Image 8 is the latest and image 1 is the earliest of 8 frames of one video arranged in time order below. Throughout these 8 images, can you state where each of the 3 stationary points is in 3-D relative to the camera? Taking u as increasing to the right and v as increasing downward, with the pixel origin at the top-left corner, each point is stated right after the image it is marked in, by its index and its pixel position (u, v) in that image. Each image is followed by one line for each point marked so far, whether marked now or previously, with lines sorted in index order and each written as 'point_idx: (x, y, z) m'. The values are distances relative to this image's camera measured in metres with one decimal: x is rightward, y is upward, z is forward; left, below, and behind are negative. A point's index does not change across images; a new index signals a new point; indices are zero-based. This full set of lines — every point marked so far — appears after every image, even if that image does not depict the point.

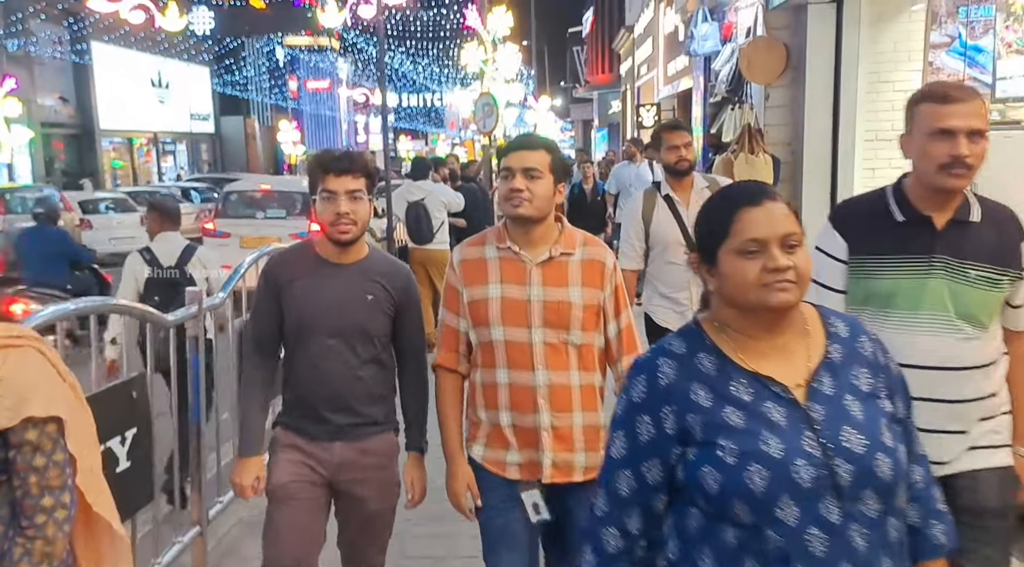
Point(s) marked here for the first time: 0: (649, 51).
0: (+3.0, +4.9, +19.9) m
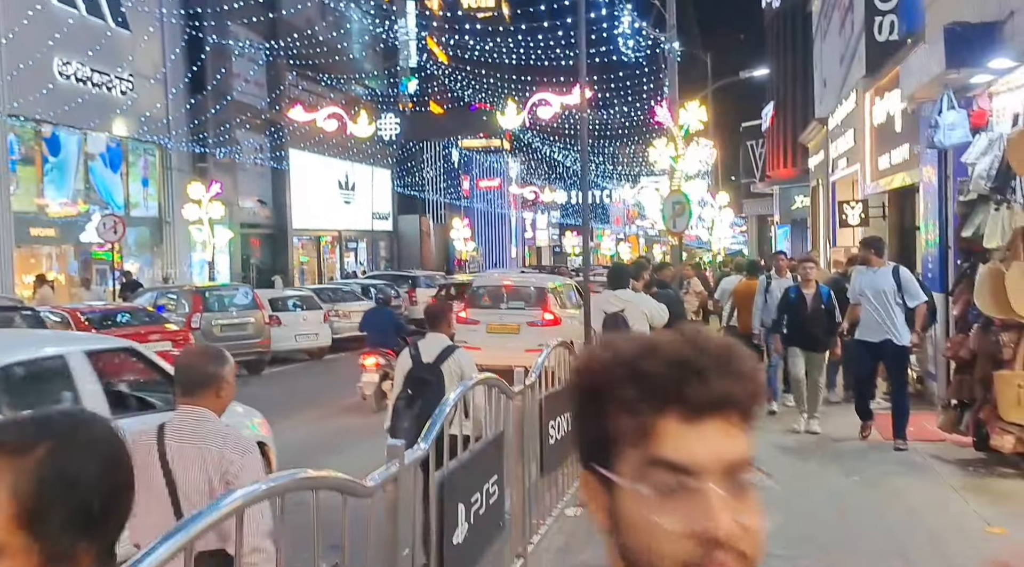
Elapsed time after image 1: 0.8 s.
0: (+6.8, +2.8, +18.6) m
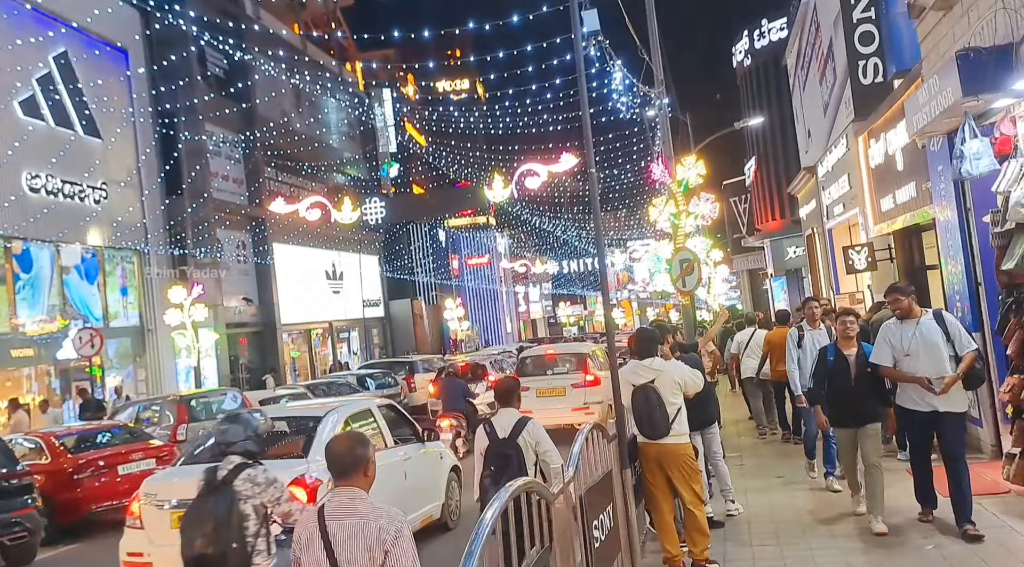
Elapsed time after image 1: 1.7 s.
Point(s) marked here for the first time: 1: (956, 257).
0: (+6.5, +1.9, +18.2) m
1: (+4.8, +0.3, +10.0) m
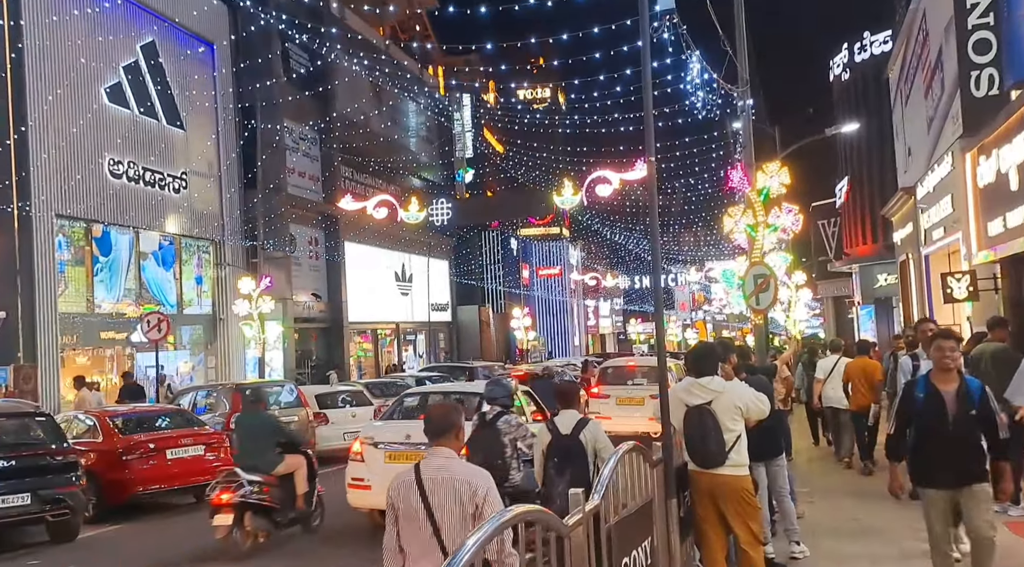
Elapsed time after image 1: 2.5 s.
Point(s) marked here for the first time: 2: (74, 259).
0: (+7.8, +1.3, +17.0) m
1: (+5.4, 0.0, +9.1) m
2: (-8.9, +0.5, +18.9) m
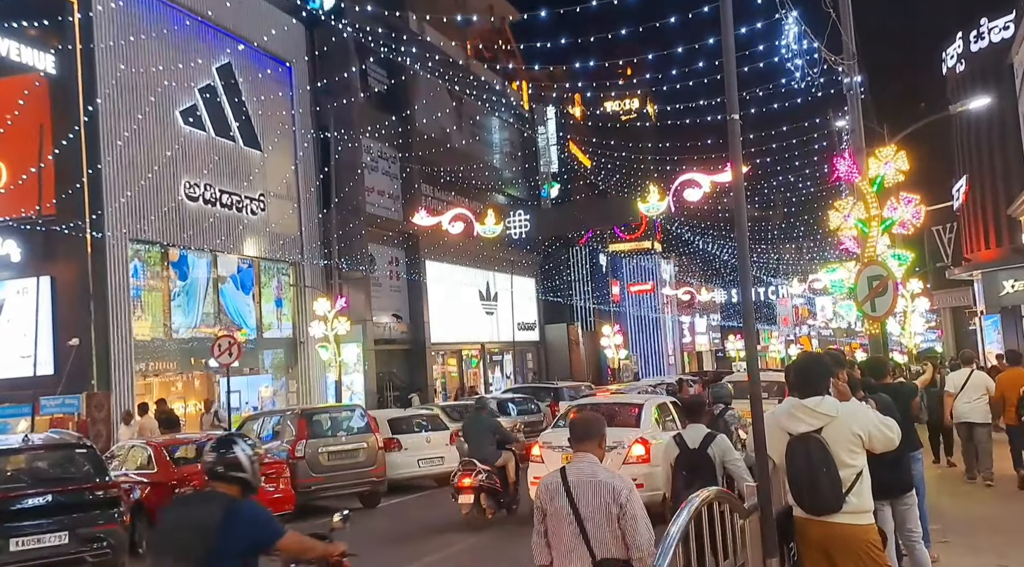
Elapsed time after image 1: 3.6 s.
0: (+9.1, +1.3, +15.1) m
1: (+5.9, 0.0, +7.3) m
2: (-7.3, 0.0, +18.6) m
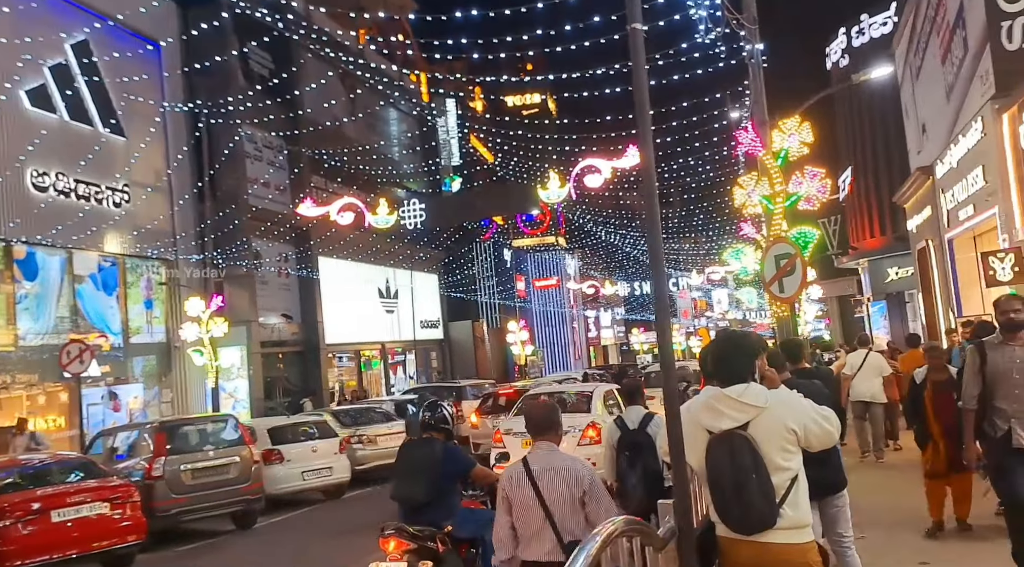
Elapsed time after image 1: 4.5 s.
0: (+7.4, +1.6, +14.7) m
1: (+5.0, +0.3, +6.7) m
2: (-9.2, 0.0, +16.6) m
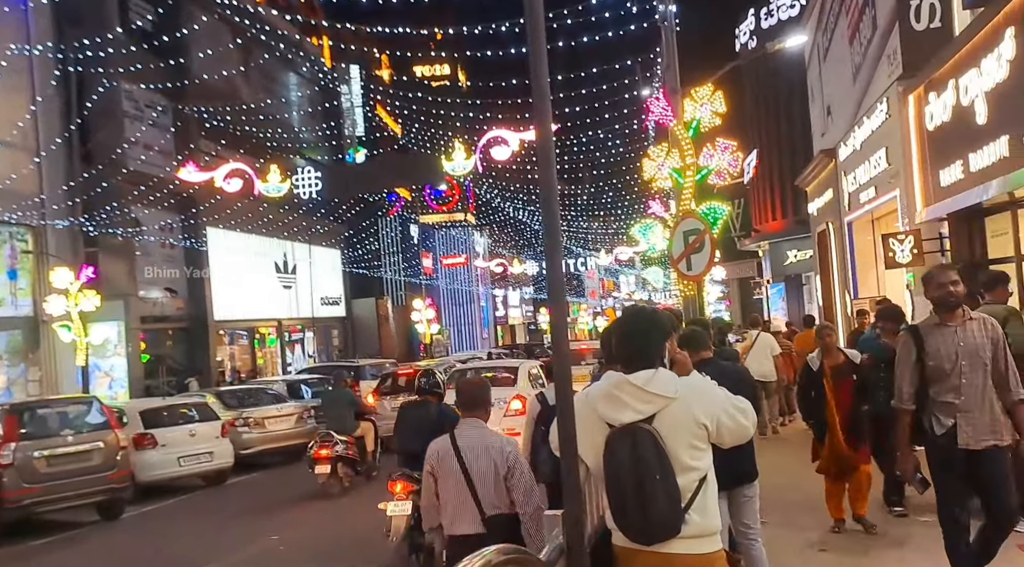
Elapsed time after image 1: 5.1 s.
0: (+5.9, +1.9, +14.5) m
1: (+4.2, +0.4, +6.3) m
2: (-10.9, +0.5, +14.8) m
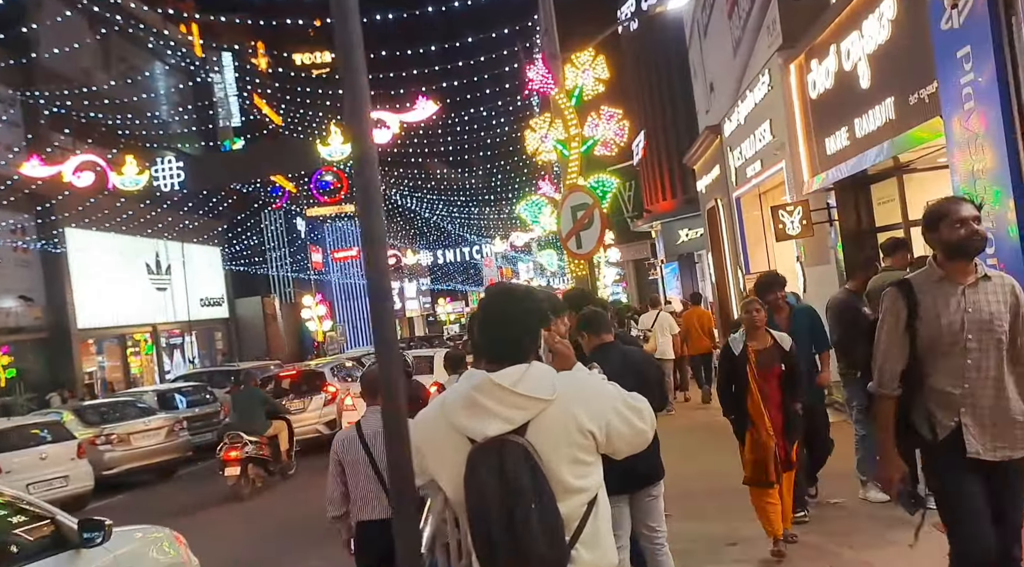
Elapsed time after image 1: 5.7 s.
0: (+4.1, +2.3, +14.1) m
1: (+3.4, +0.7, +5.8) m
2: (-12.6, +0.2, +12.7) m
